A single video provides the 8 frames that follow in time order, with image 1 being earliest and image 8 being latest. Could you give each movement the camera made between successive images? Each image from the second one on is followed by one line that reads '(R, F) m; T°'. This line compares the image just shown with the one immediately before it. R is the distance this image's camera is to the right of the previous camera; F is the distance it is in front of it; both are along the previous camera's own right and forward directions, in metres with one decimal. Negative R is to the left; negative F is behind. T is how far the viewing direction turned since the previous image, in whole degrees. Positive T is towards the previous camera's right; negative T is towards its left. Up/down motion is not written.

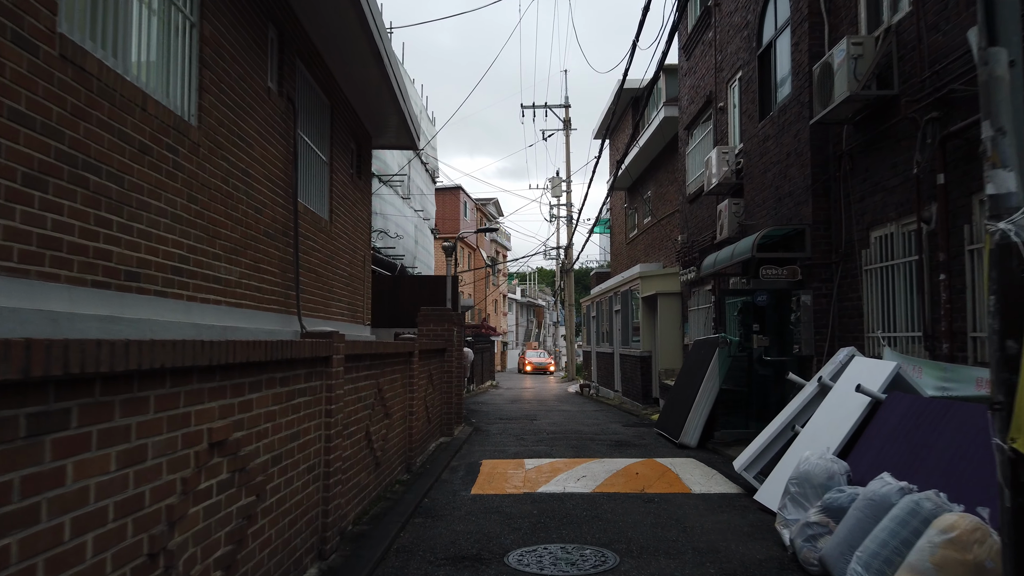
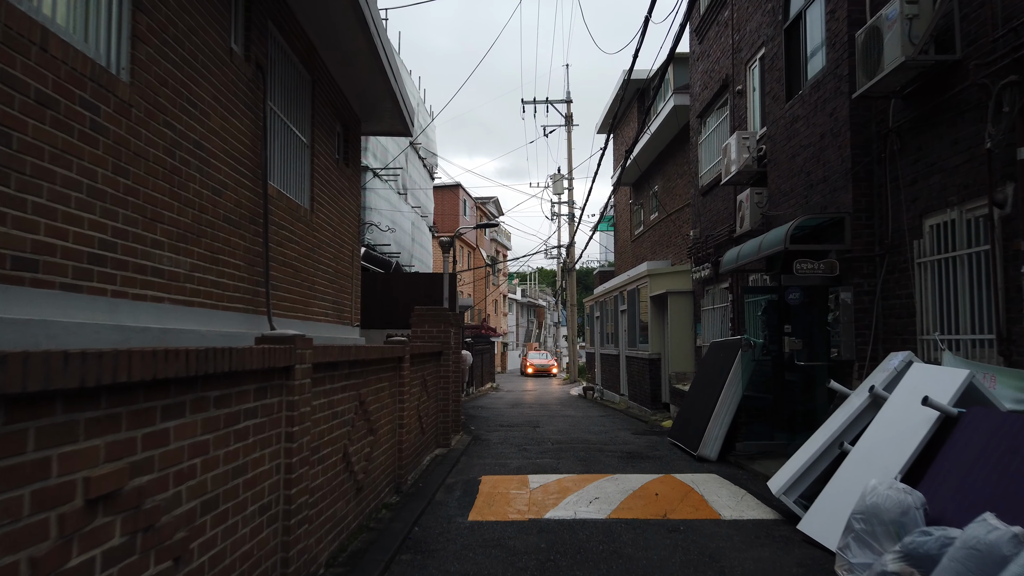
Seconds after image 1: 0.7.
(0.0, +0.9) m; 0°
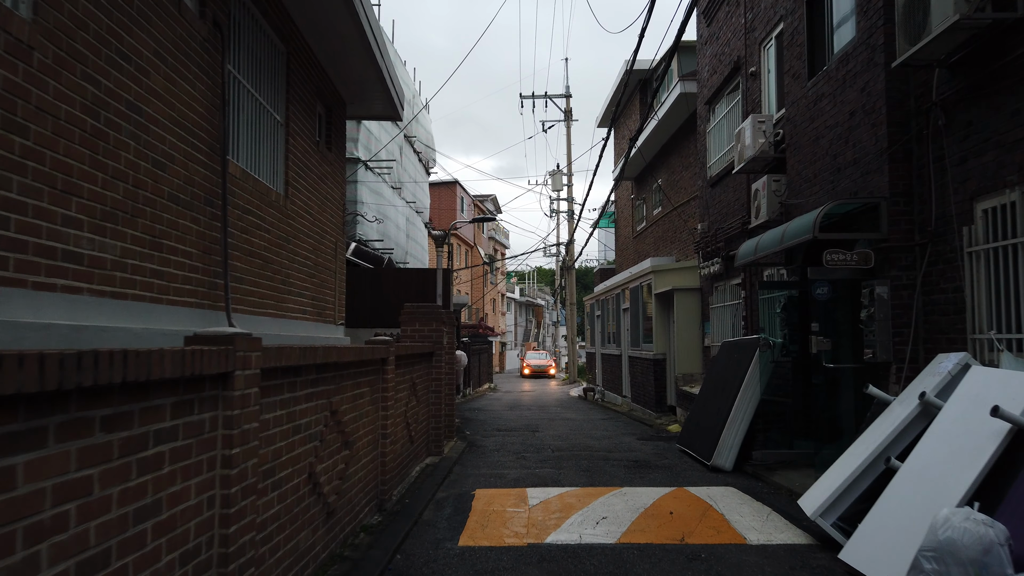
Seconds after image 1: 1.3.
(0.0, +0.8) m; 0°
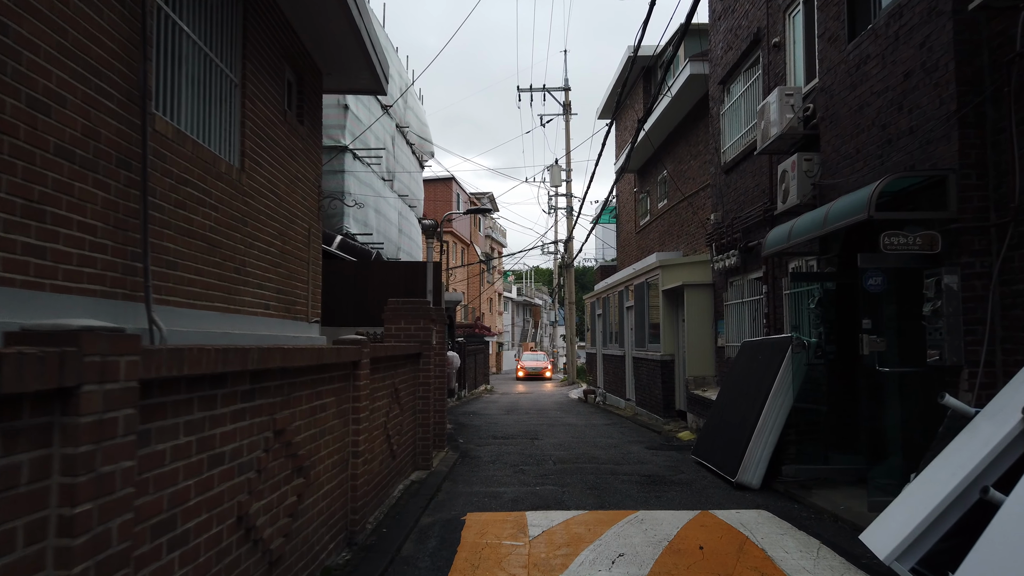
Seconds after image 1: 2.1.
(0.0, +1.0) m; 0°
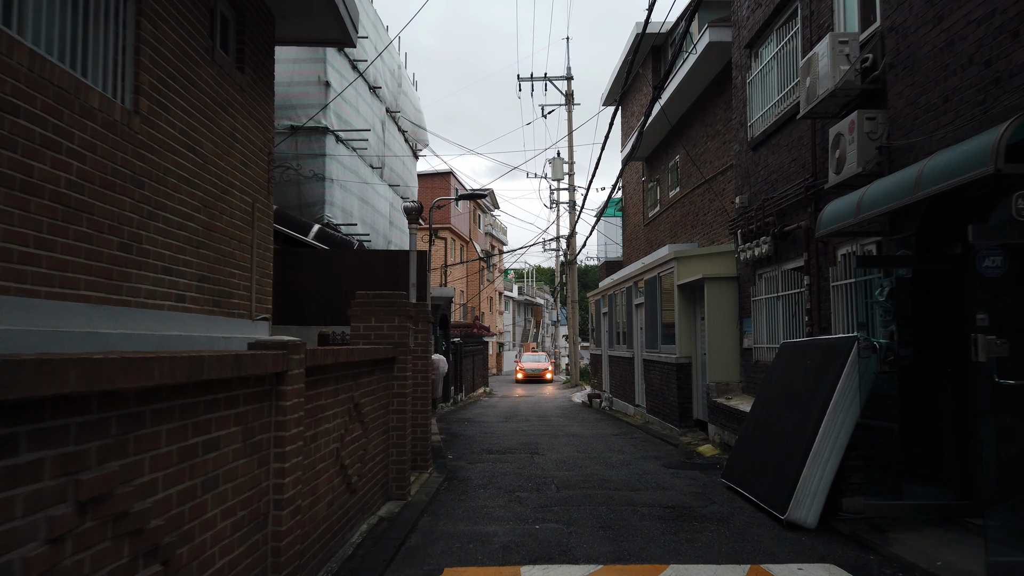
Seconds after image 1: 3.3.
(+0.1, +1.5) m; 0°
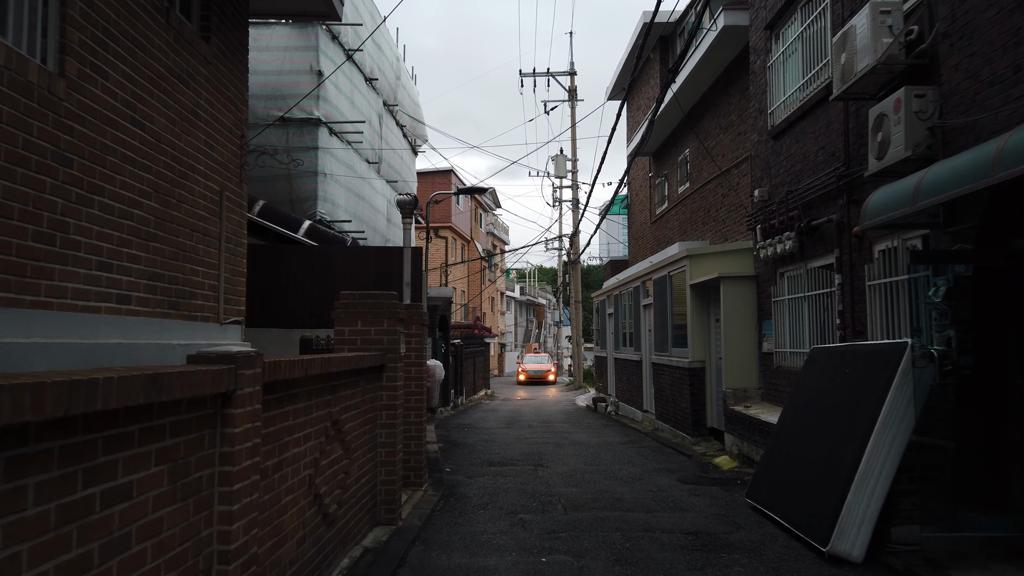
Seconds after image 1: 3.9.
(0.0, +0.7) m; 0°
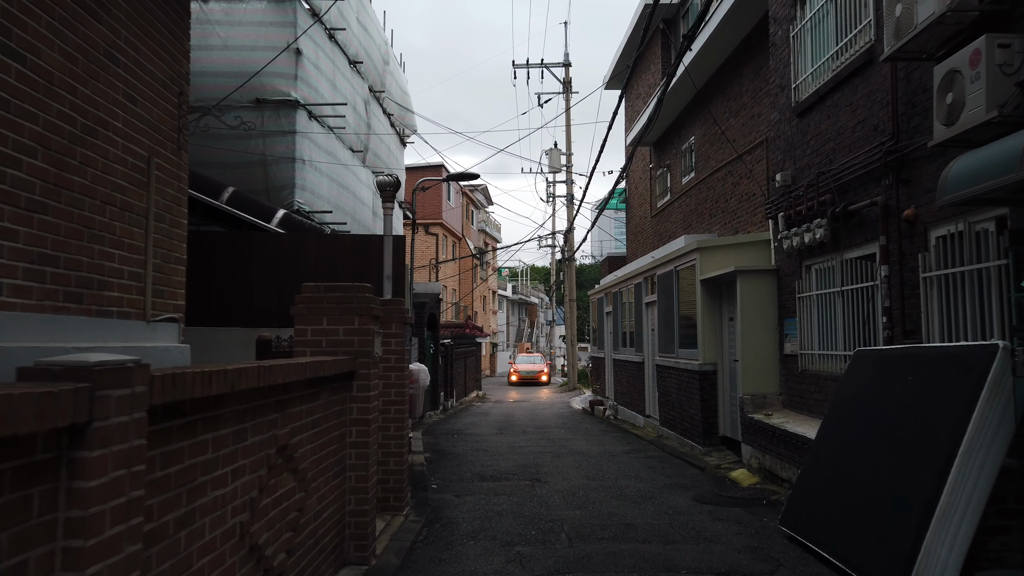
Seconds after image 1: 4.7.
(0.0, +1.0) m; +1°
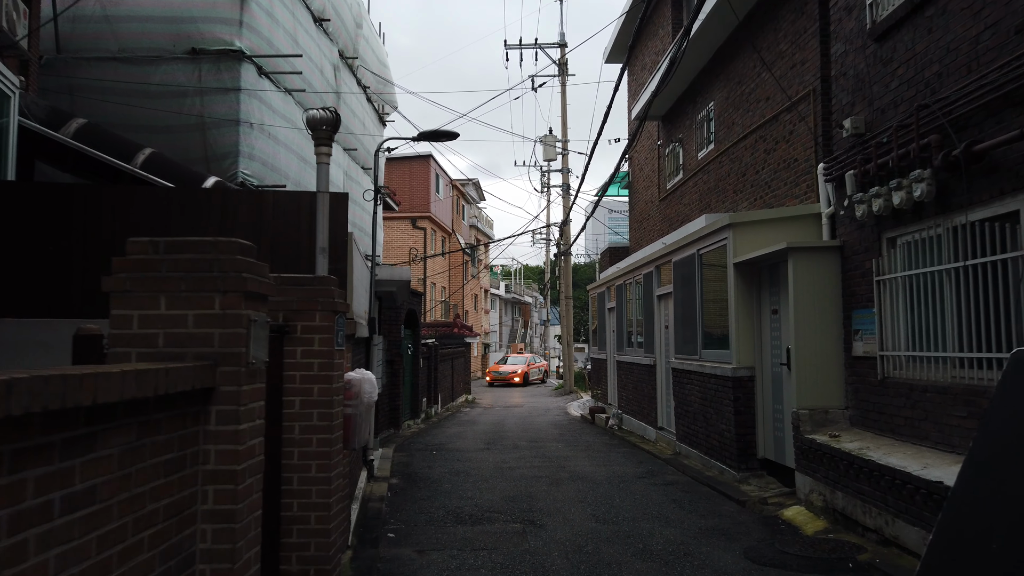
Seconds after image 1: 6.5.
(+0.1, +2.2) m; 0°
